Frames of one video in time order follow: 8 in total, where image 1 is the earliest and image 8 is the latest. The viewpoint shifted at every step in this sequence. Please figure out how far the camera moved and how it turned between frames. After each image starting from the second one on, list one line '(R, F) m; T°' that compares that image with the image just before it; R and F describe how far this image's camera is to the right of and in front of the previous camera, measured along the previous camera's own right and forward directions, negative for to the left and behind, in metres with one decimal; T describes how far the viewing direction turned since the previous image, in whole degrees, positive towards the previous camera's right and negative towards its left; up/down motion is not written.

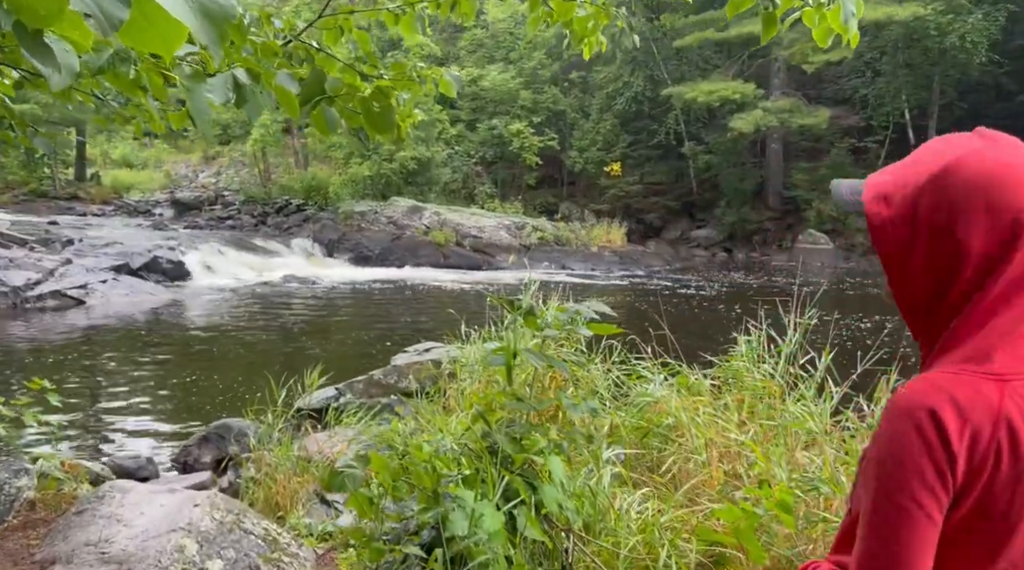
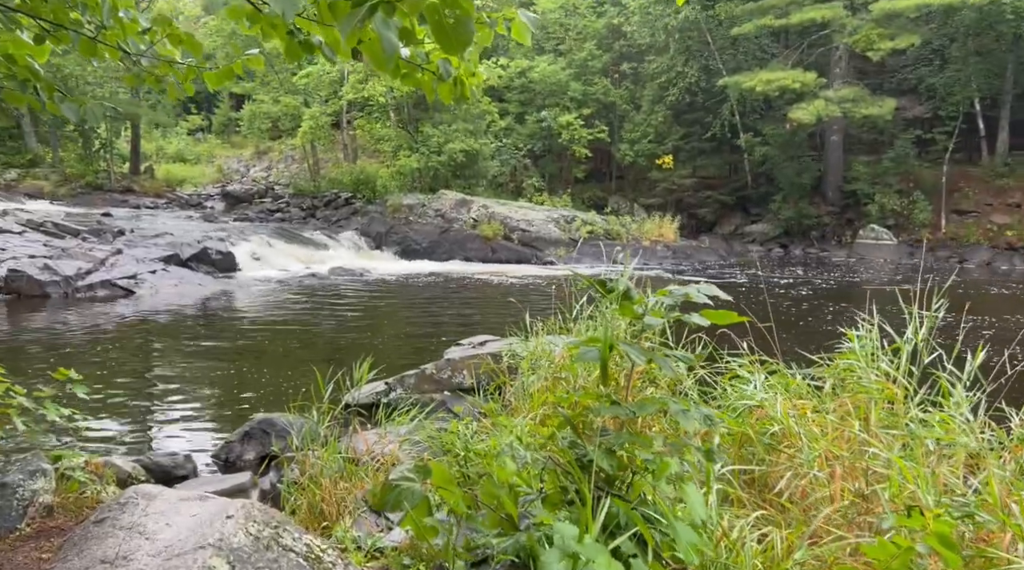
(-0.1, +0.4) m; -3°
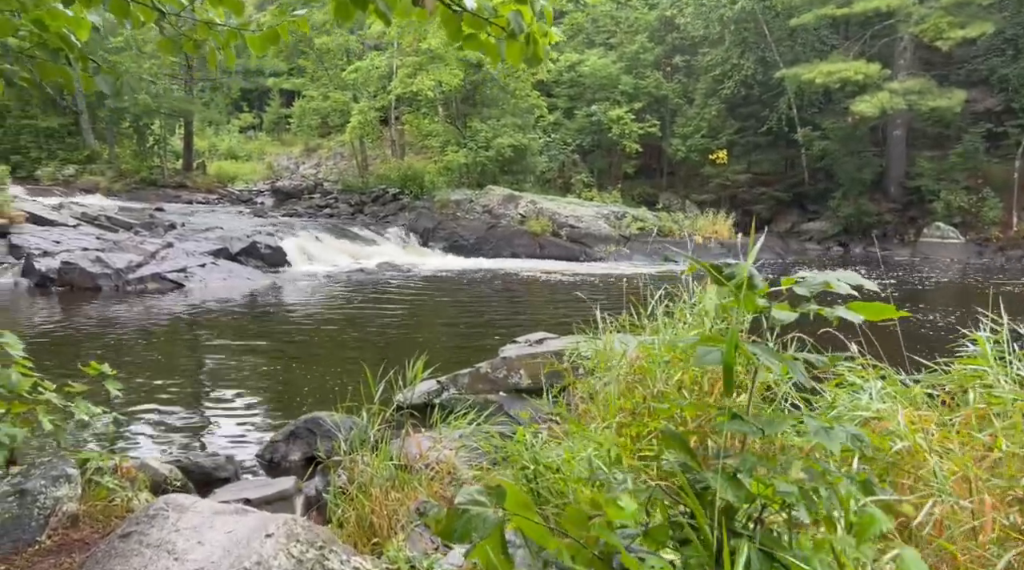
(-0.1, +0.3) m; -3°
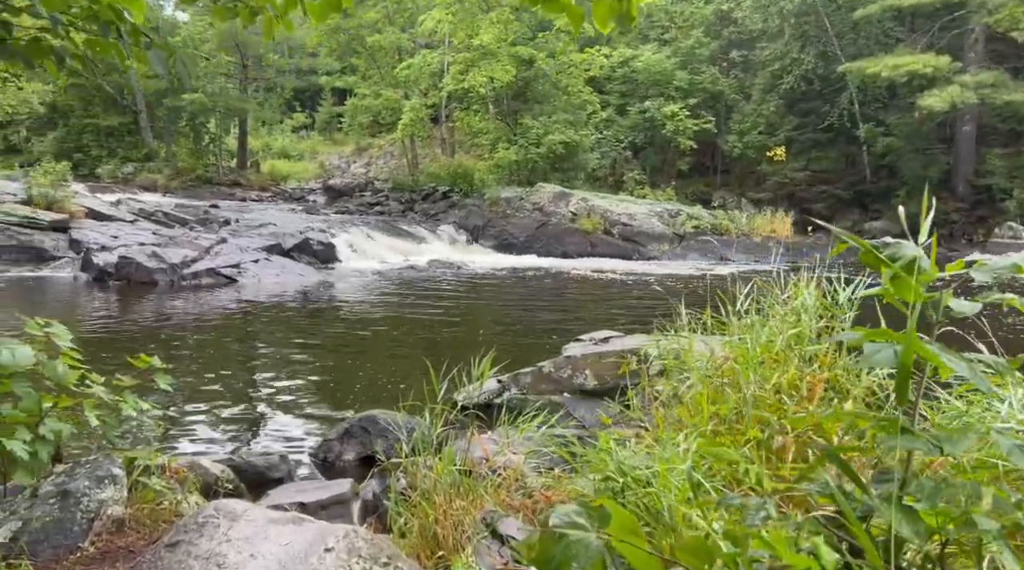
(-0.1, +0.3) m; -3°
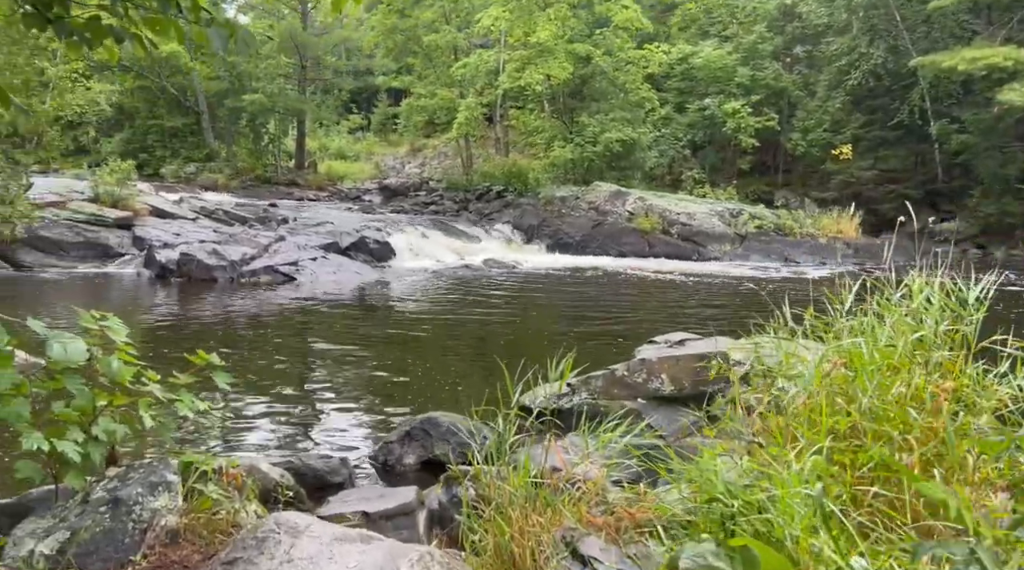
(-0.1, +0.2) m; -3°
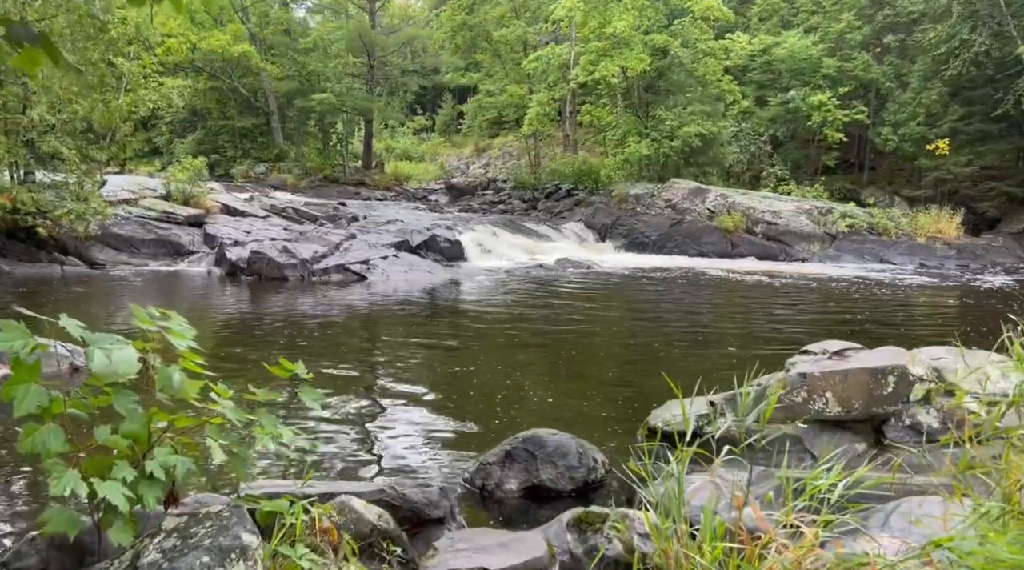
(-0.3, +0.7) m; -4°
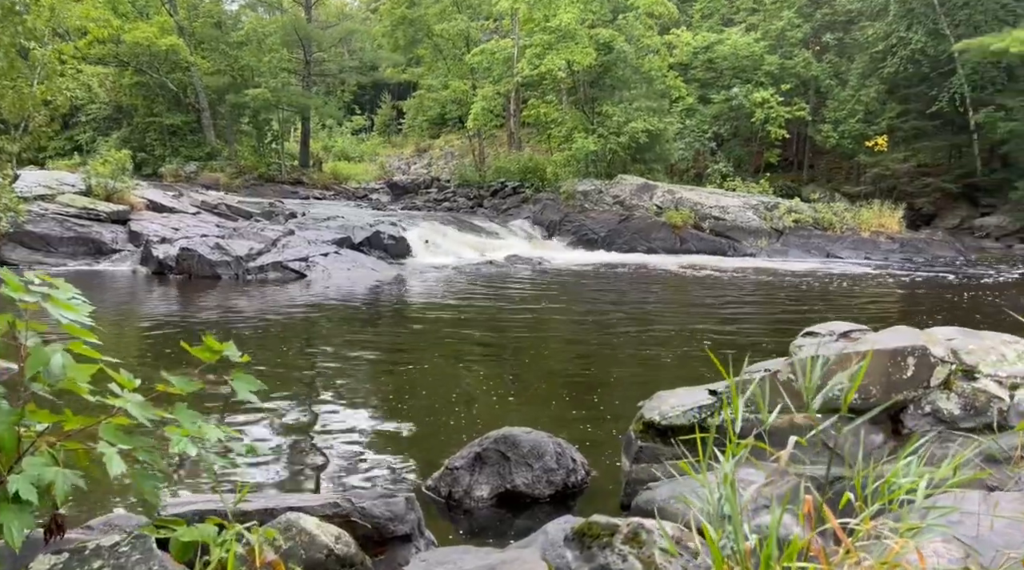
(-0.1, +0.5) m; +4°
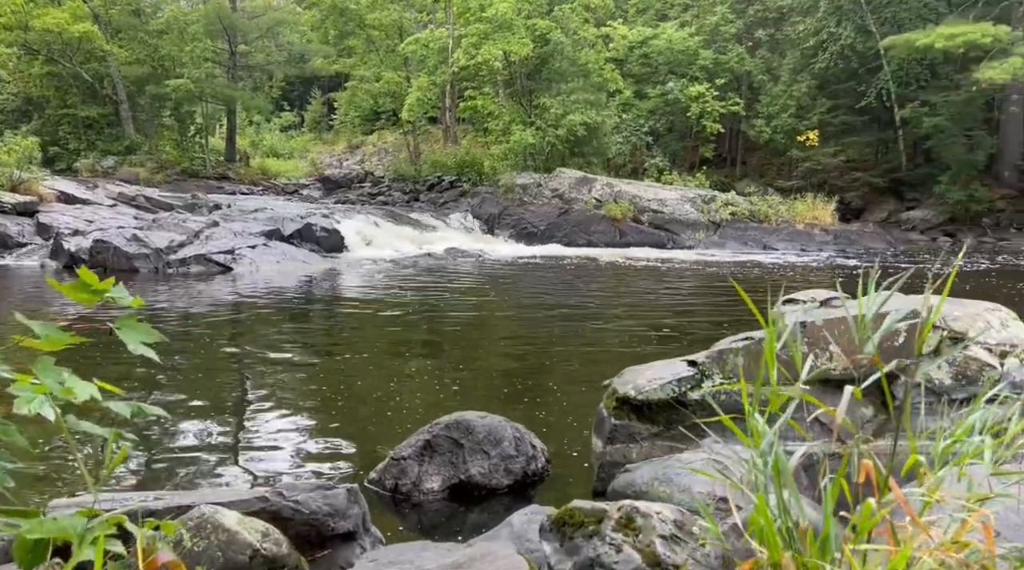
(-0.1, +0.4) m; +4°
